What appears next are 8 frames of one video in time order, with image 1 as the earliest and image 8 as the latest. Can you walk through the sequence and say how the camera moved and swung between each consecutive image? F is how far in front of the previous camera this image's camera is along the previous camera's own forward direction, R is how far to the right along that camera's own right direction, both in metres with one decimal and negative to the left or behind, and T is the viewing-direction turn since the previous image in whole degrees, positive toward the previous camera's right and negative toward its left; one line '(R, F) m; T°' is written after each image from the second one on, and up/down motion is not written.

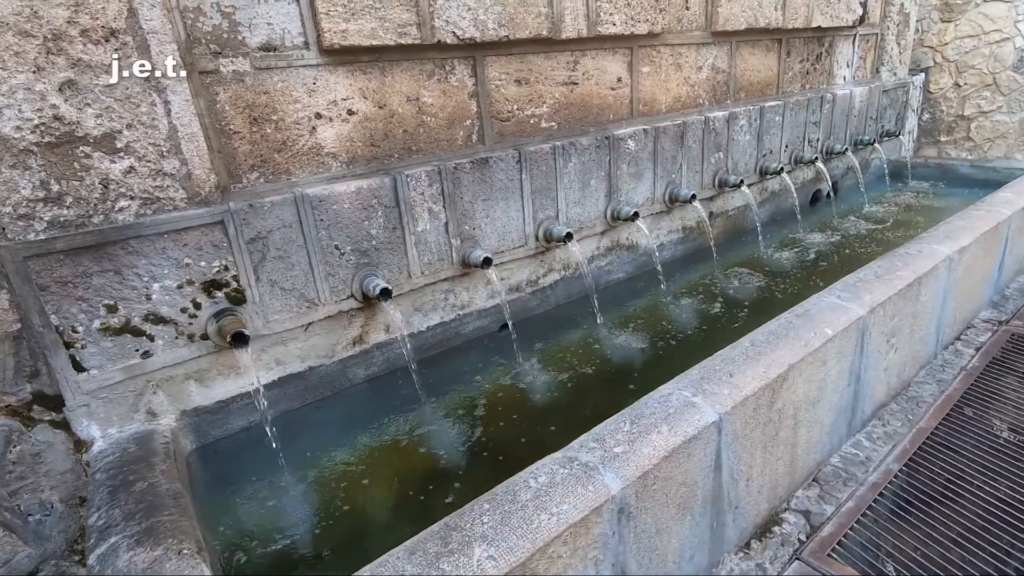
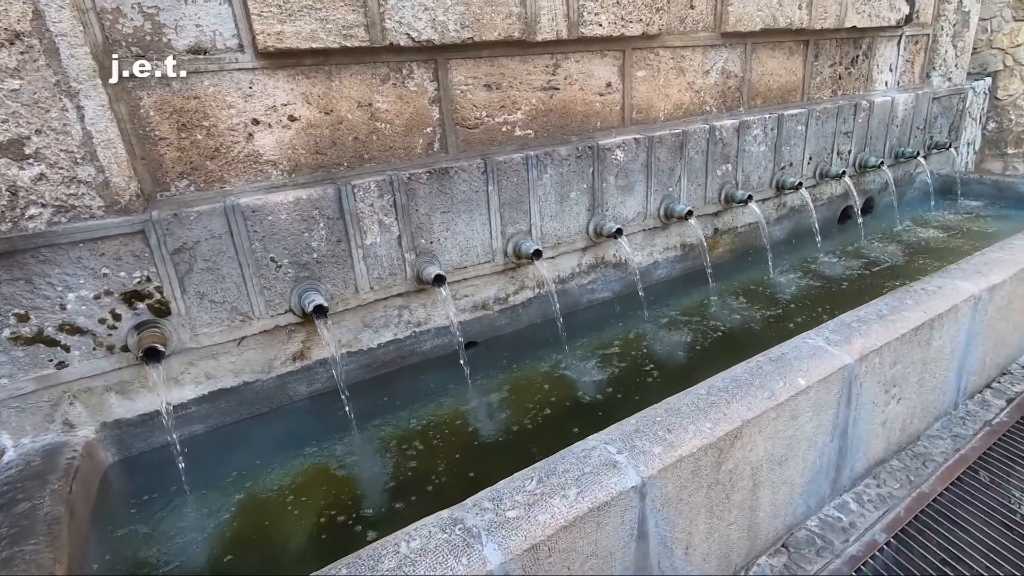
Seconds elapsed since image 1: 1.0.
(+0.4, +0.2) m; -5°
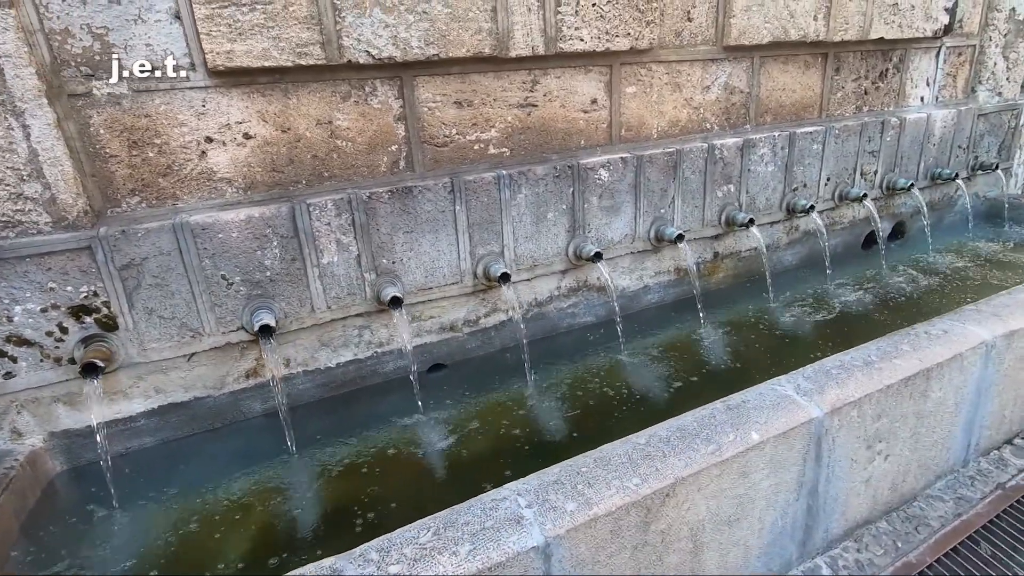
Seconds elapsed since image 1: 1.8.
(+0.4, +0.1) m; -5°
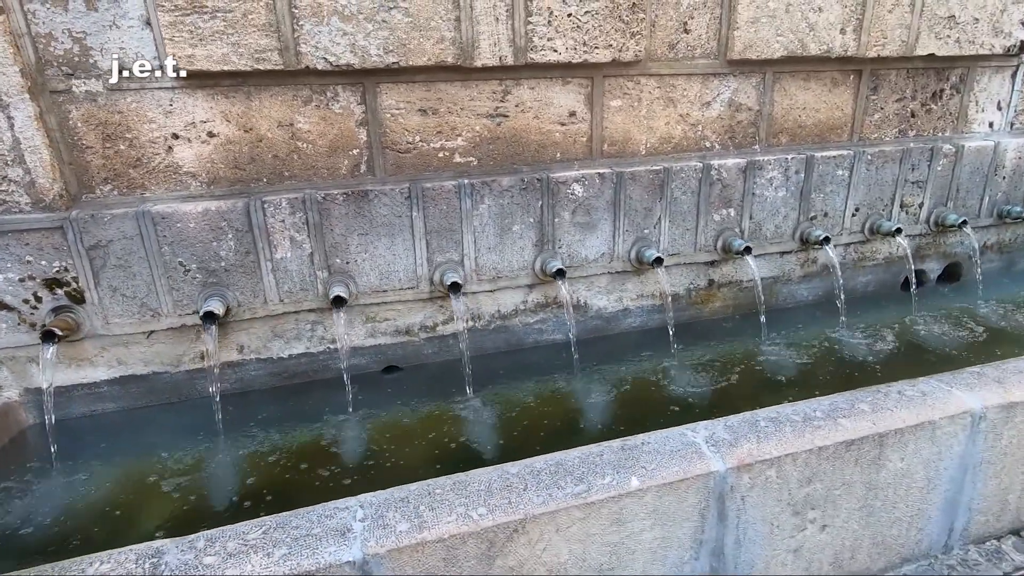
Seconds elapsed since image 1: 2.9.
(+0.7, +0.1) m; -9°
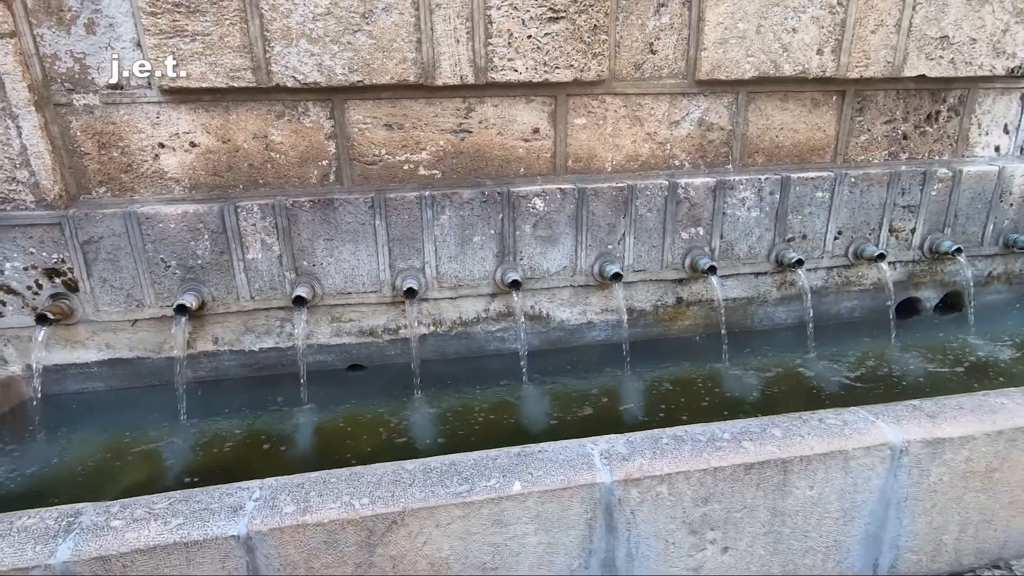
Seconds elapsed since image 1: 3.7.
(+0.5, -0.1) m; -5°
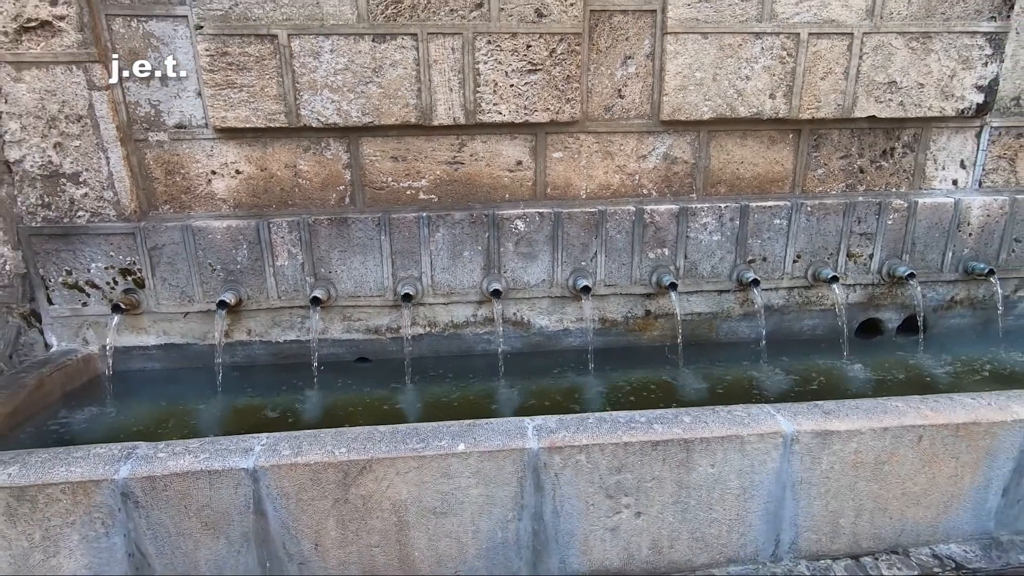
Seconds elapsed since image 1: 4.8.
(+0.4, -0.5) m; -5°
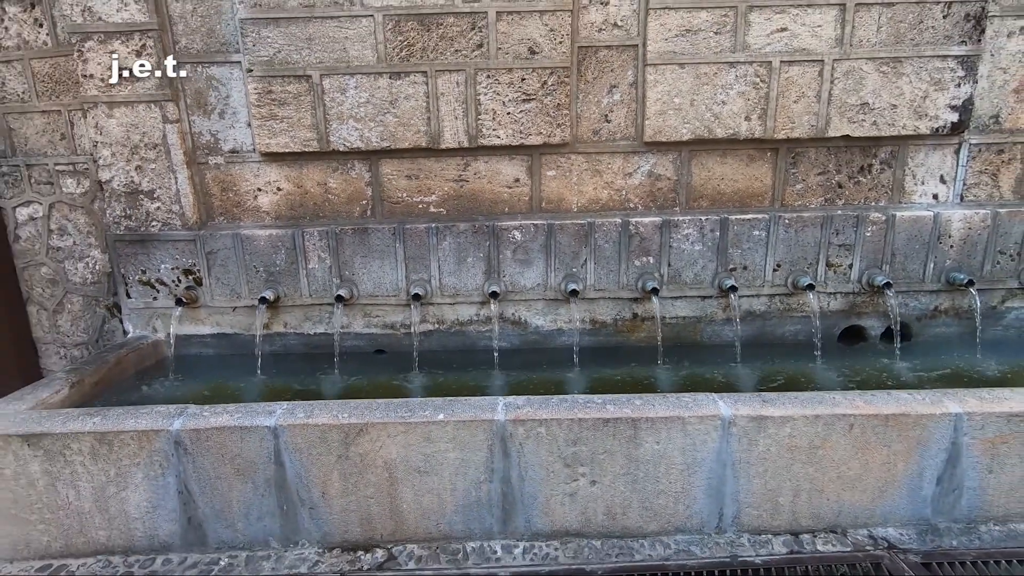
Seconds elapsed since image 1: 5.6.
(+0.4, -0.4) m; -5°
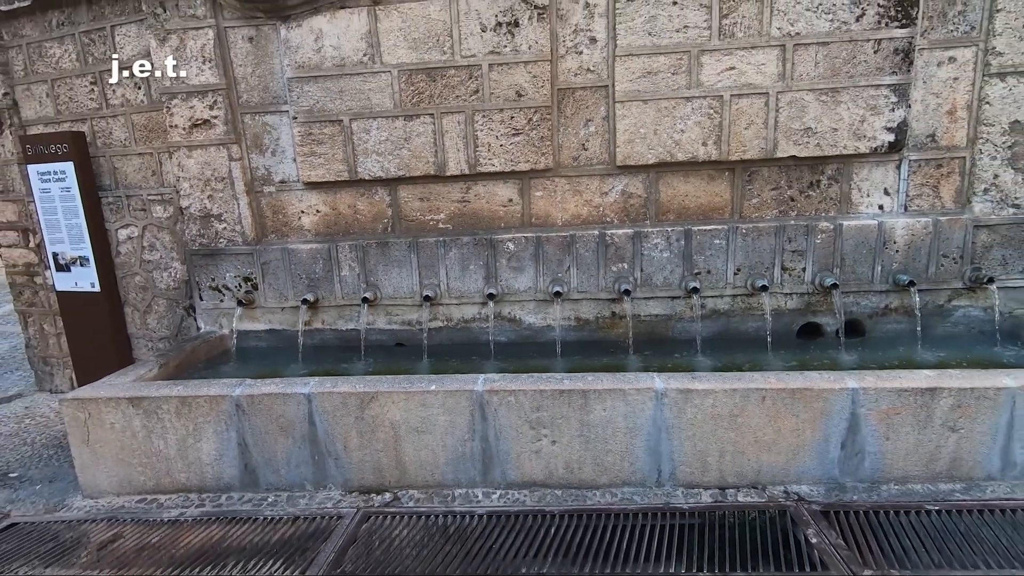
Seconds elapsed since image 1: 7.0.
(+0.5, -0.7) m; -5°
